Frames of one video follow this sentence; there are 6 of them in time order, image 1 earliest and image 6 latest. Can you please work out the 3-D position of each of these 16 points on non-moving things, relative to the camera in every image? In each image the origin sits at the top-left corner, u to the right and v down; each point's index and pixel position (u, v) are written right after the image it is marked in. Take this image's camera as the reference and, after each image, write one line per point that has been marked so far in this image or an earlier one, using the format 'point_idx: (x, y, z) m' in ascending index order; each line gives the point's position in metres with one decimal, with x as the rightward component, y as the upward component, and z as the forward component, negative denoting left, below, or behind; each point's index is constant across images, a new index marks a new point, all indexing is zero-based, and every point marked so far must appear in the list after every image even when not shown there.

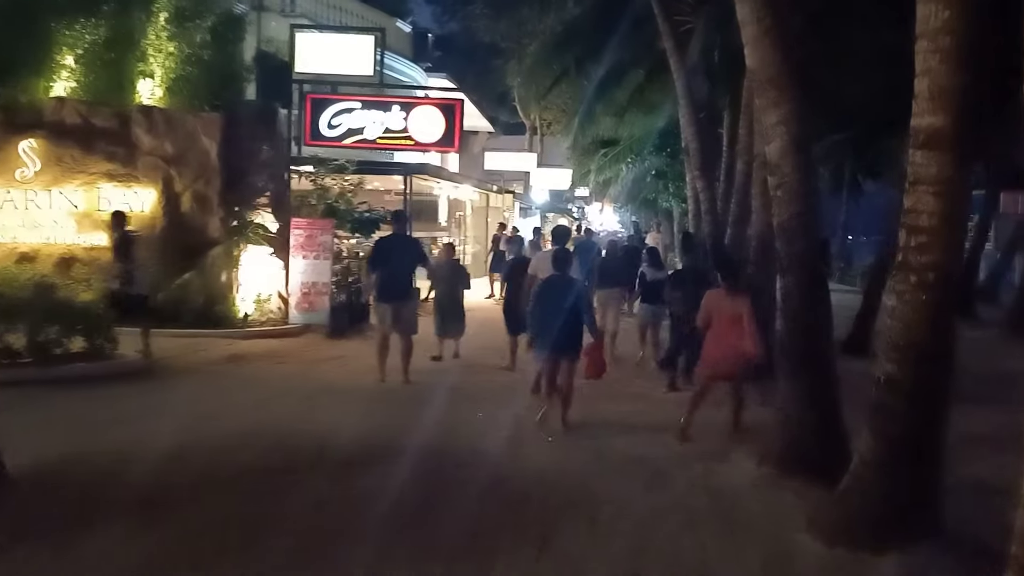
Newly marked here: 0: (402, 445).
0: (-1.0, -1.4, +7.6) m
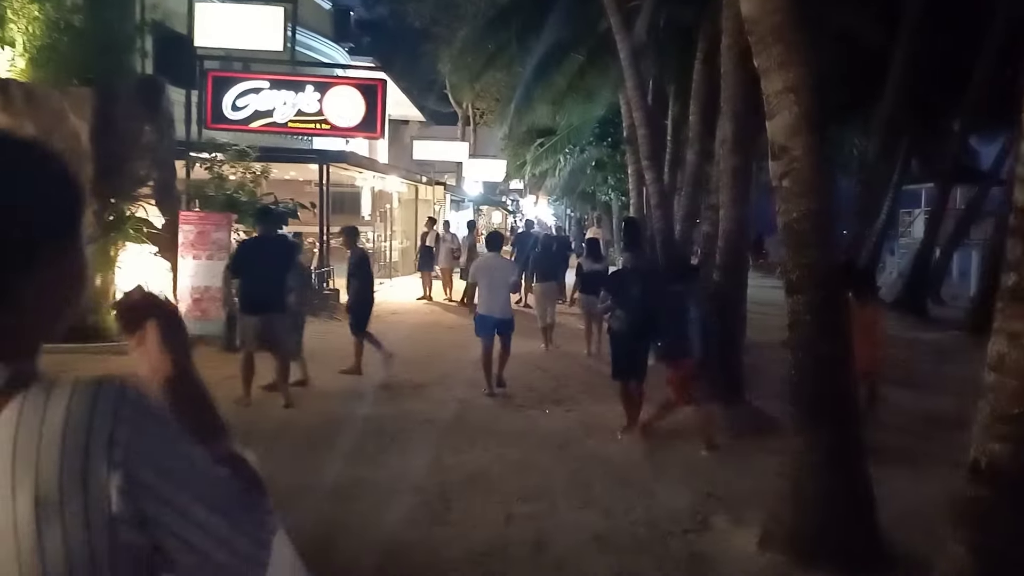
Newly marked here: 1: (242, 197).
0: (-1.5, -1.5, +5.8) m
1: (-4.2, +1.4, +13.6) m
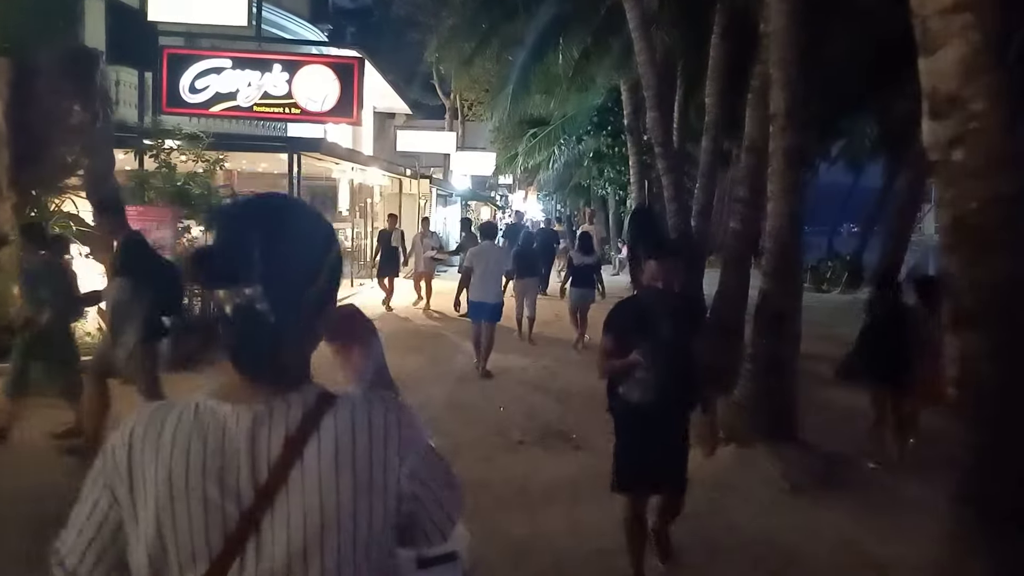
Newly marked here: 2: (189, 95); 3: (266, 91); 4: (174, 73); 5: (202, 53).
0: (-1.5, -1.6, +4.0) m
1: (-4.3, +1.3, +11.8) m
2: (-5.5, +3.3, +14.8) m
3: (-4.2, +3.4, +15.0) m
4: (-5.7, +3.6, +14.8) m
5: (-5.3, +4.0, +14.9) m
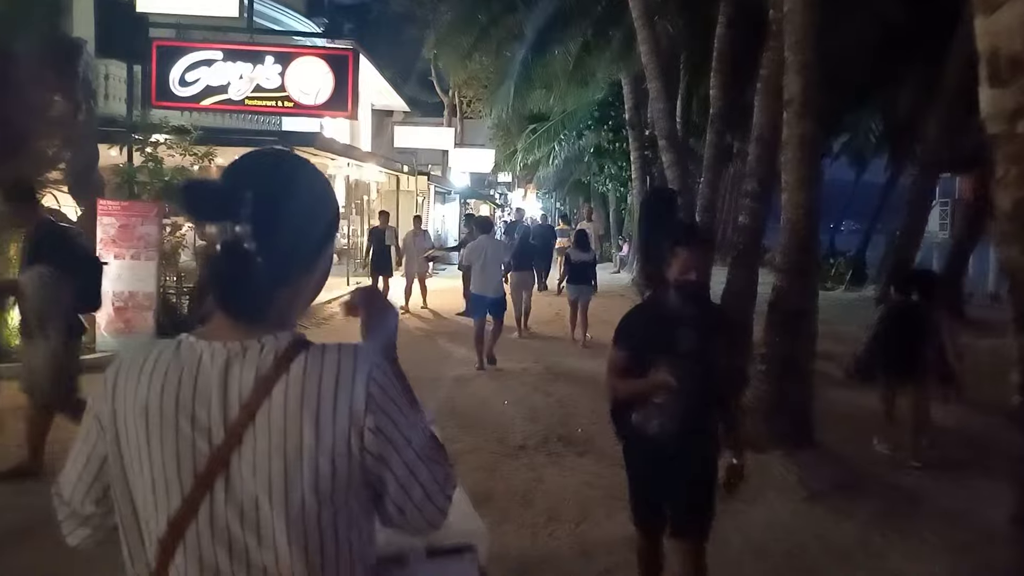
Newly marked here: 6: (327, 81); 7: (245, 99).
0: (-1.5, -1.6, +3.7) m
1: (-4.3, +1.4, +11.4) m
2: (-5.5, +3.3, +14.4) m
3: (-4.2, +3.4, +14.6) m
4: (-5.7, +3.7, +14.4) m
5: (-5.3, +4.0, +14.4) m
6: (-3.2, +3.5, +14.8) m
7: (-4.5, +3.2, +14.6) m
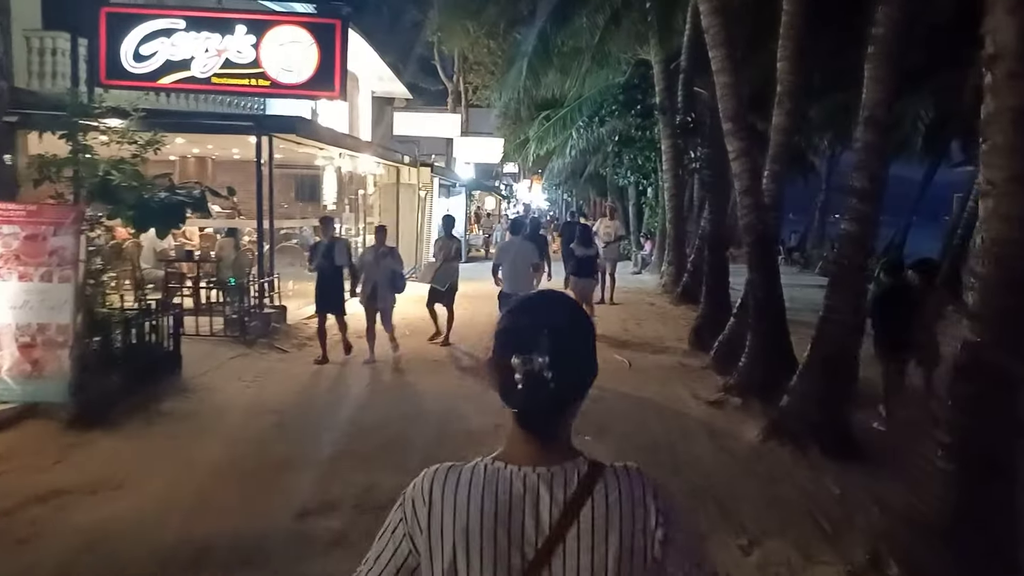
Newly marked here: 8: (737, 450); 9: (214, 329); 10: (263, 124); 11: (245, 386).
0: (-1.2, -1.9, +1.3) m
1: (-4.0, +1.1, +9.0) m
2: (-5.2, +3.1, +12.0) m
3: (-4.0, +3.2, +12.2) m
4: (-5.5, +3.4, +12.0) m
5: (-5.0, +3.8, +12.0) m
6: (-2.9, +3.3, +12.4) m
7: (-4.2, +3.0, +12.2) m
8: (+2.0, -1.4, +7.7) m
9: (-4.2, -0.6, +12.4) m
10: (-3.5, +2.3, +12.3) m
11: (-3.0, -1.1, +9.8) m
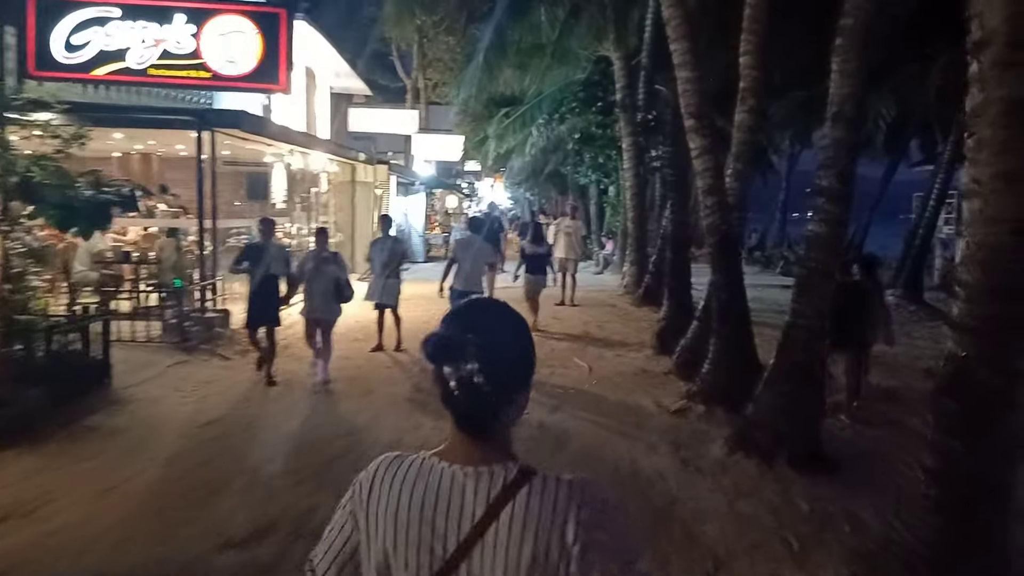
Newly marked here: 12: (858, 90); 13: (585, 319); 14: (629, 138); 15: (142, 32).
0: (-1.3, -2.0, +0.8) m
1: (-4.5, +1.1, +8.3) m
2: (-5.8, +3.0, +11.3) m
3: (-4.6, +3.2, +11.6) m
4: (-6.1, +3.4, +11.3) m
5: (-5.6, +3.8, +11.3) m
6: (-3.5, +3.3, +11.8) m
7: (-4.8, +2.9, +11.5) m
8: (+1.6, -1.5, +7.3) m
9: (-4.8, -0.6, +11.7) m
10: (-4.1, +2.3, +11.7) m
11: (-3.5, -1.2, +9.2) m
12: (+2.8, +1.6, +7.0) m
13: (+1.3, -0.5, +15.5) m
14: (+2.3, +3.0, +17.6) m
15: (-4.9, +3.4, +11.5) m
